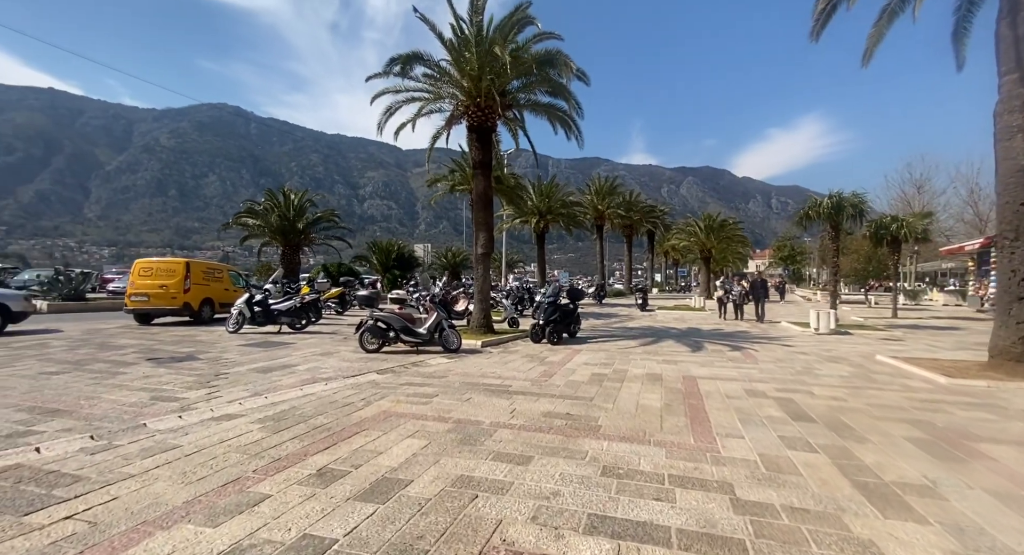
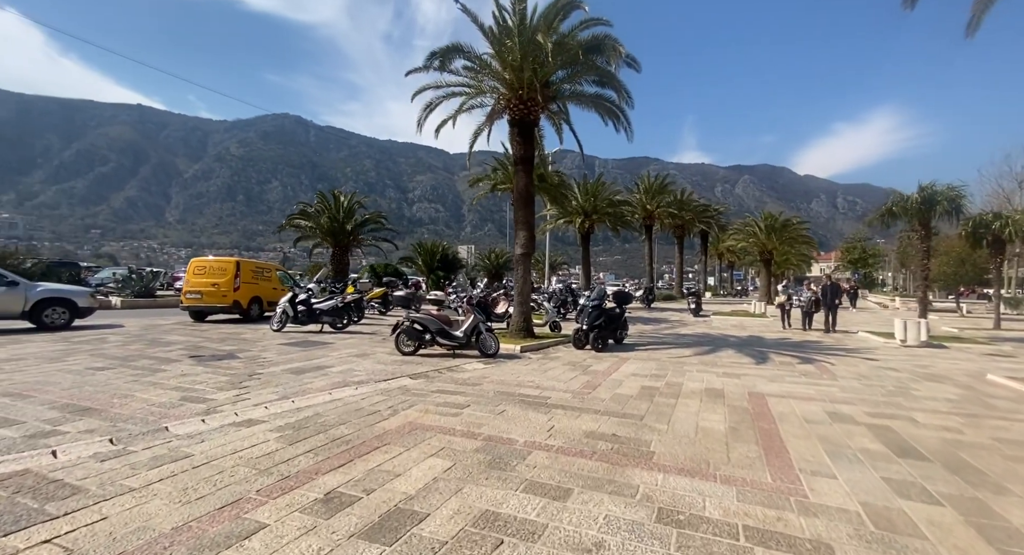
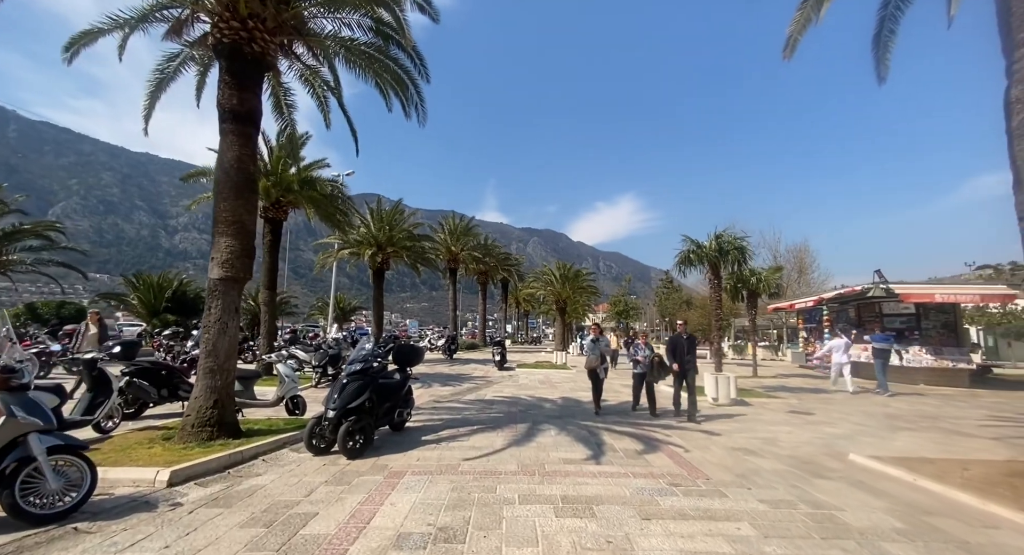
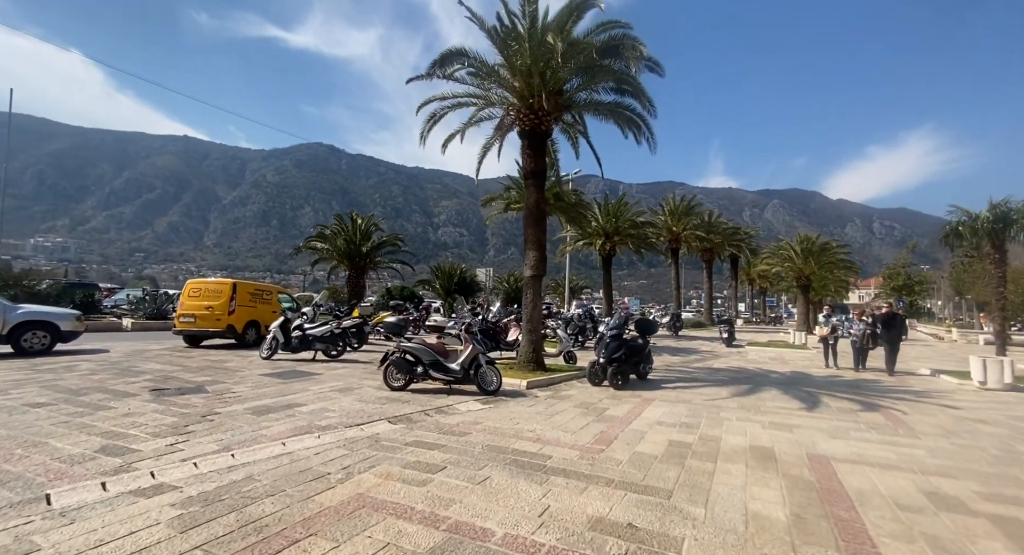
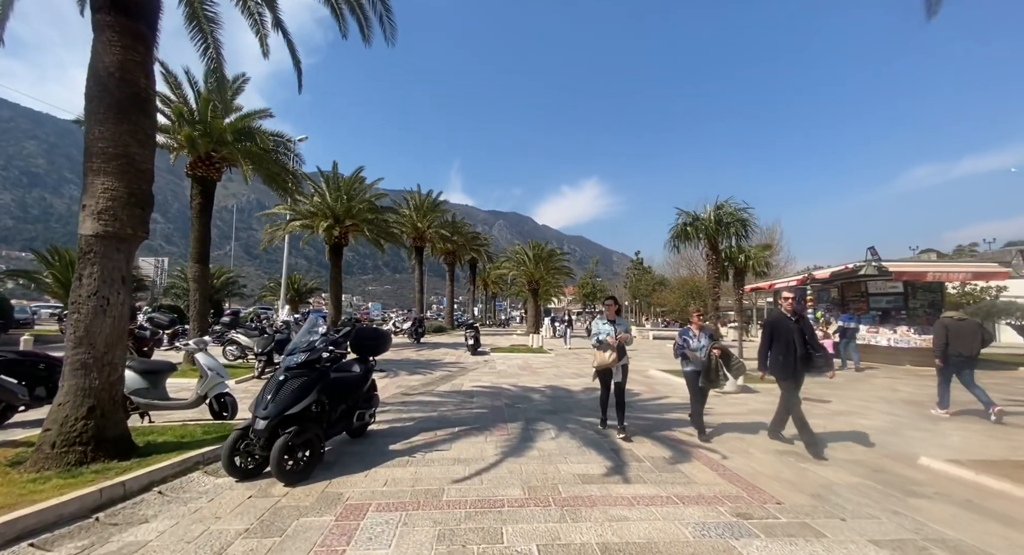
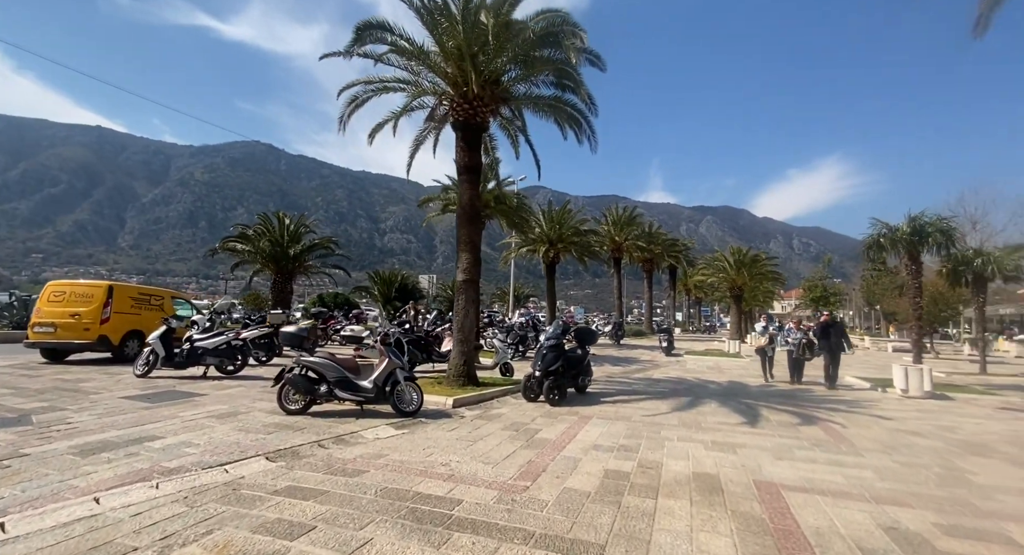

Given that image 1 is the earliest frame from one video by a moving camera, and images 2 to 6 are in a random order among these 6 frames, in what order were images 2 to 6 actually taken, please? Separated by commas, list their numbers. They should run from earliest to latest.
2, 4, 6, 3, 5
